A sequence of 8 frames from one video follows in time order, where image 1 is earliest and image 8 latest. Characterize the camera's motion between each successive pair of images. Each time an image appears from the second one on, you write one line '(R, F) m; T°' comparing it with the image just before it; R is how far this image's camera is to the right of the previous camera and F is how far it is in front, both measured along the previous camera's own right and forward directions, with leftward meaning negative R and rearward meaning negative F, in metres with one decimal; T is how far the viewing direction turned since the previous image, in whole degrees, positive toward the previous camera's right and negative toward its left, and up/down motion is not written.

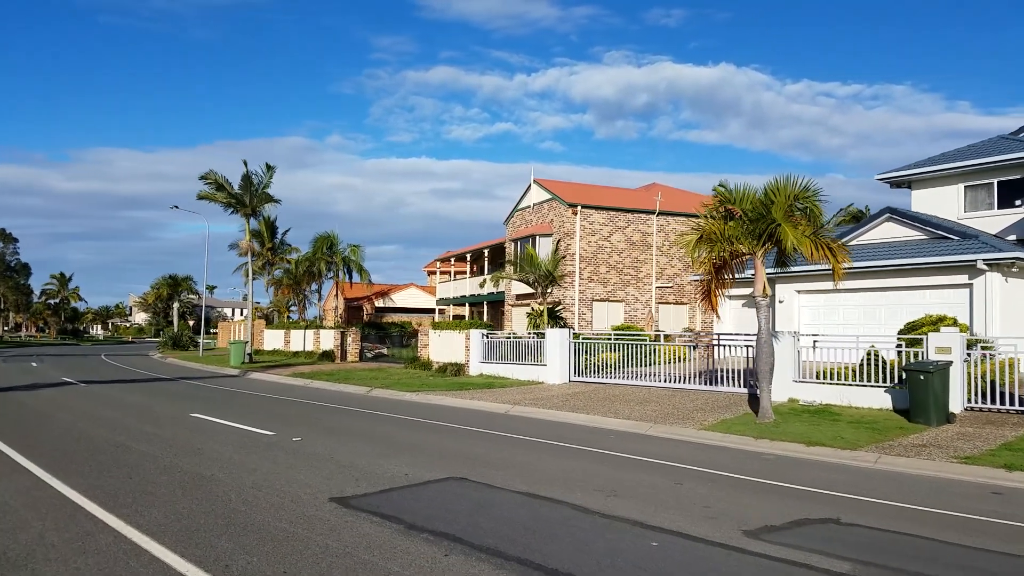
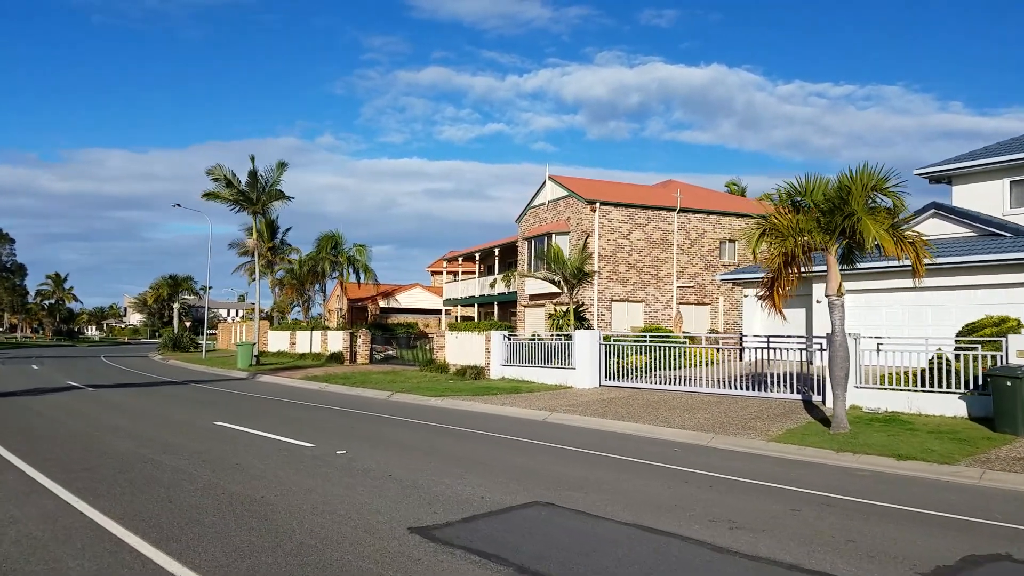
(-1.0, +1.0) m; +1°
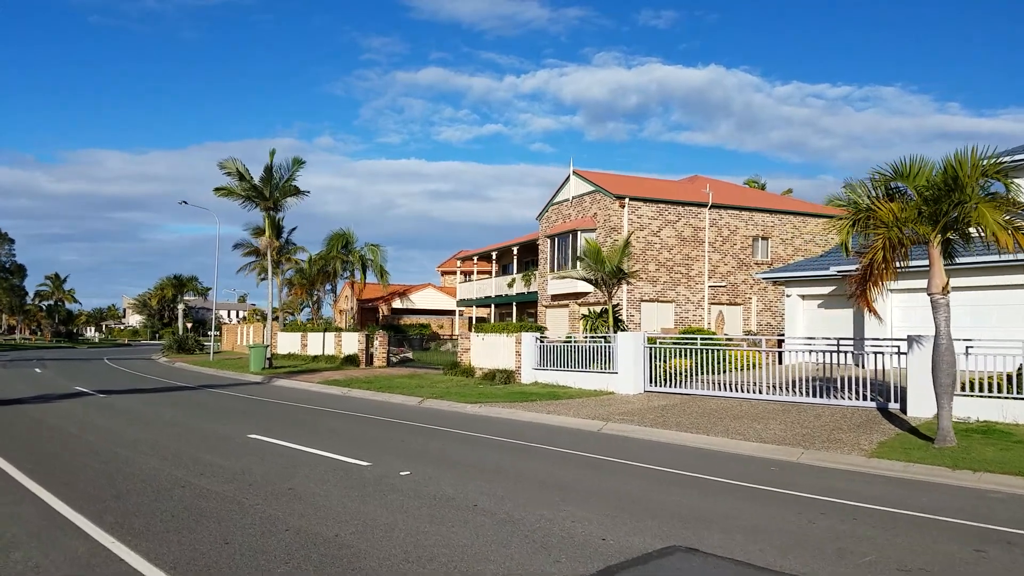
(-1.0, +1.3) m; 0°
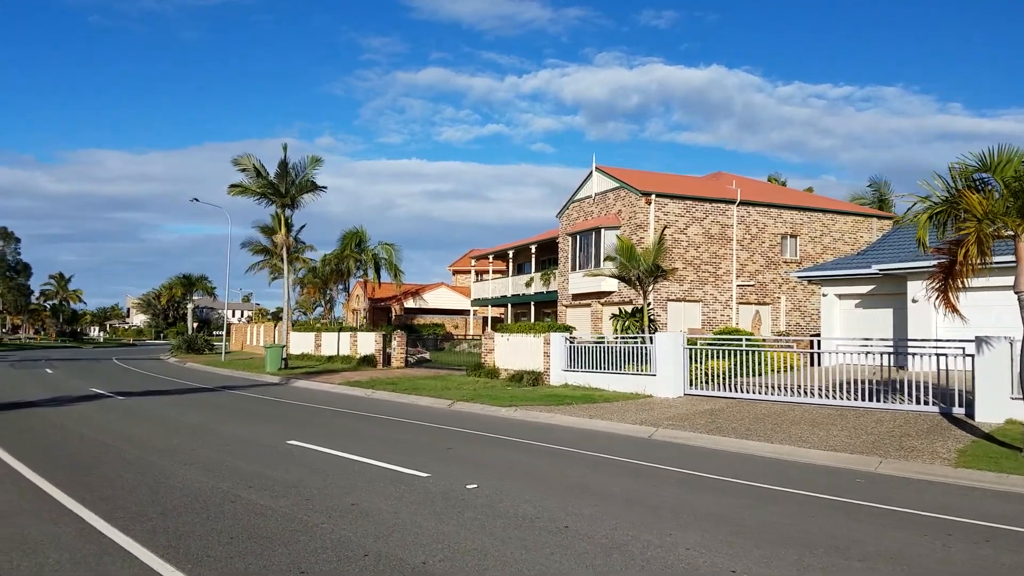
(-0.8, +0.7) m; 0°
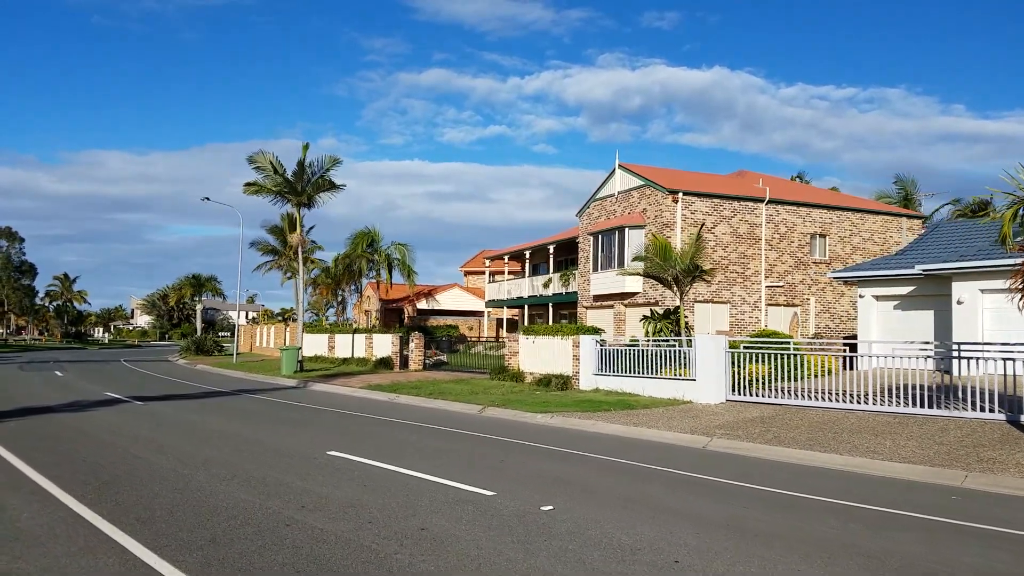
(-0.7, +0.8) m; 0°
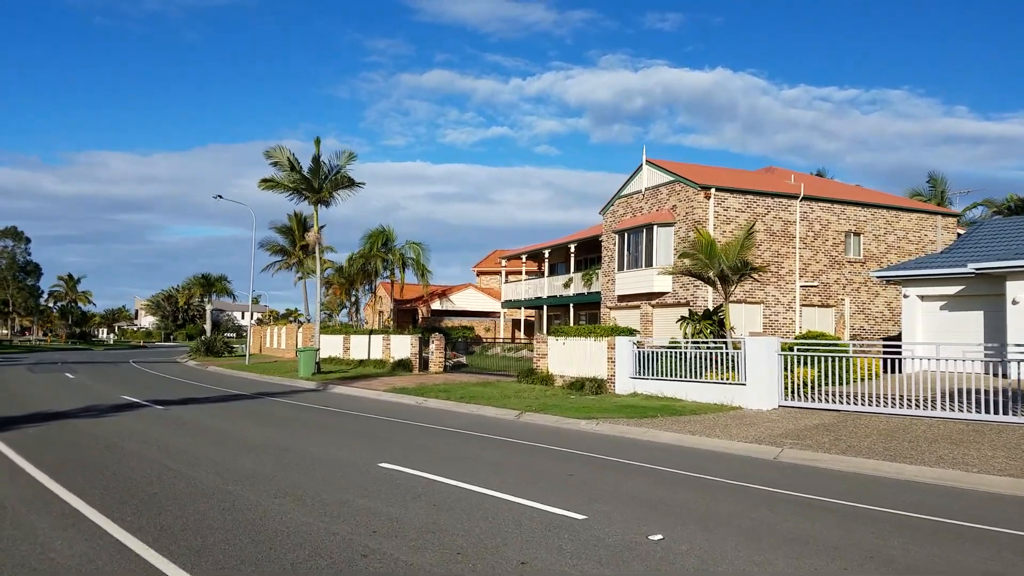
(-0.8, +0.9) m; 0°
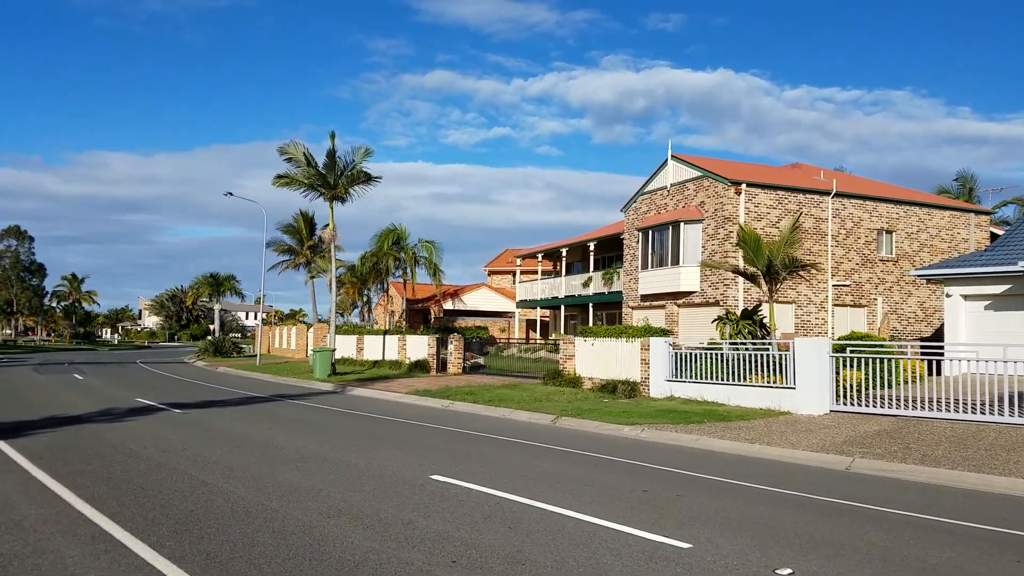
(-0.7, +0.8) m; 0°
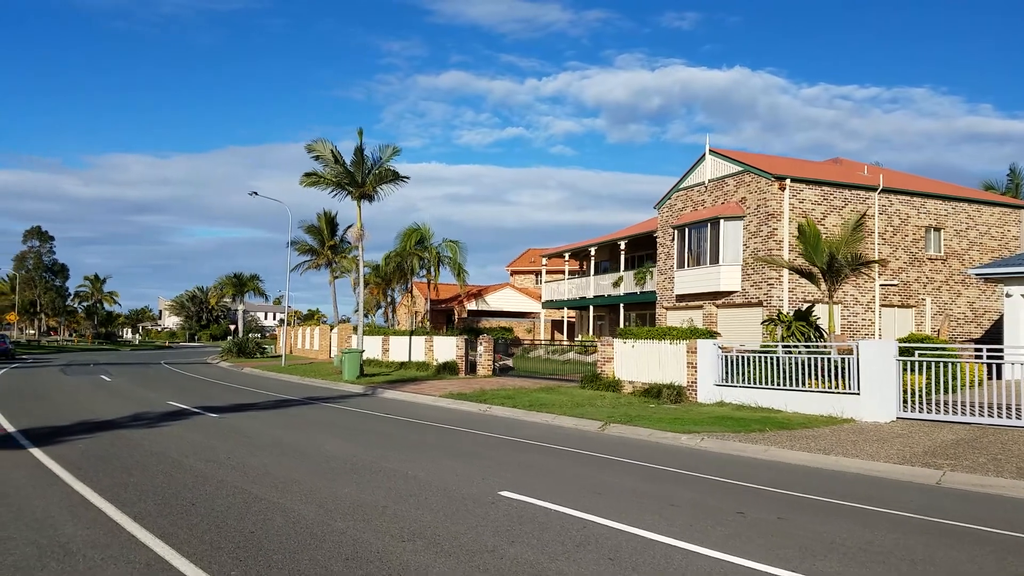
(-0.6, +0.7) m; -1°
